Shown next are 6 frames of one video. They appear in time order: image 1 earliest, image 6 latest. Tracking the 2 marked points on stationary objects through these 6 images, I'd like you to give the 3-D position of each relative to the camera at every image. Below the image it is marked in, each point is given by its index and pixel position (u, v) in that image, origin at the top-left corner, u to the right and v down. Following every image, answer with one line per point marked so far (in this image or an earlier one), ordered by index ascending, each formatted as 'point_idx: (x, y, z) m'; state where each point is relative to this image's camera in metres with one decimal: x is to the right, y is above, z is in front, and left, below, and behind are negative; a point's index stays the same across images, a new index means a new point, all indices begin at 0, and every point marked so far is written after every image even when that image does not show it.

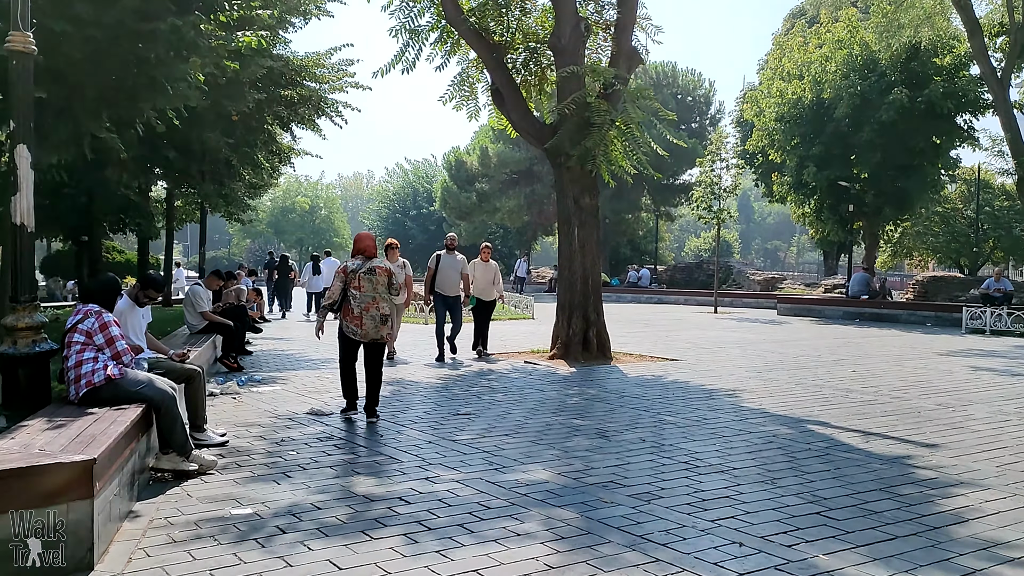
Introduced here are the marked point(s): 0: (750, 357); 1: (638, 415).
0: (+3.8, -1.1, +13.2) m
1: (+1.2, -1.3, +8.0) m
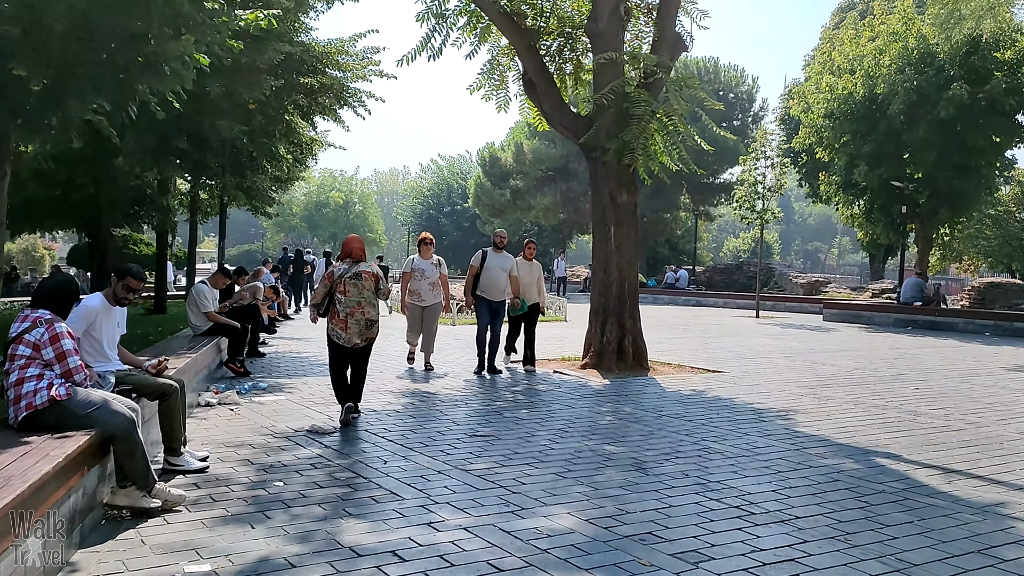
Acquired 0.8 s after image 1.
0: (+4.3, -1.2, +12.1) m
1: (+1.4, -1.3, +7.1) m
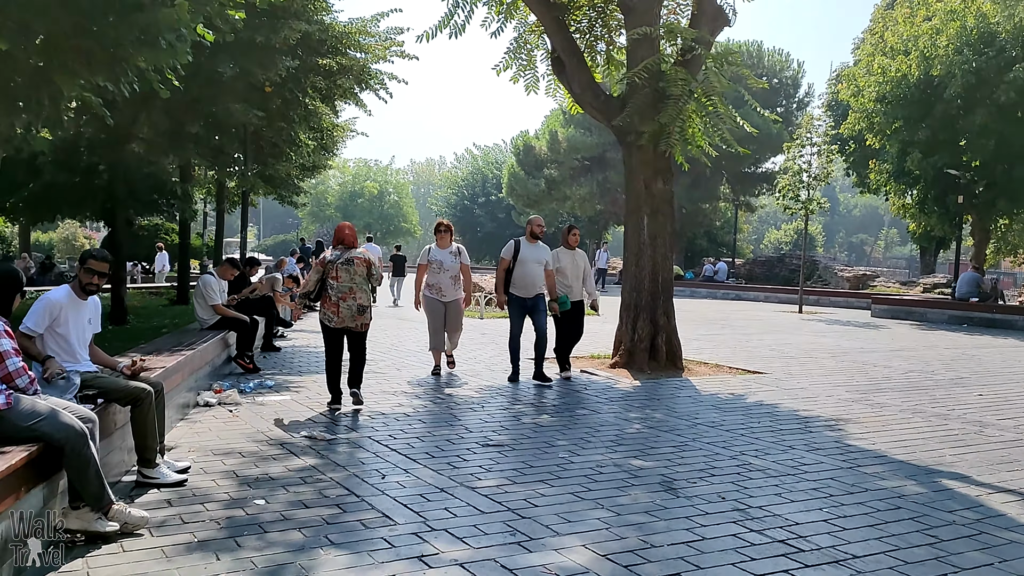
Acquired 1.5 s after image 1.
0: (+4.6, -1.1, +11.2) m
1: (+1.6, -1.3, +6.3) m
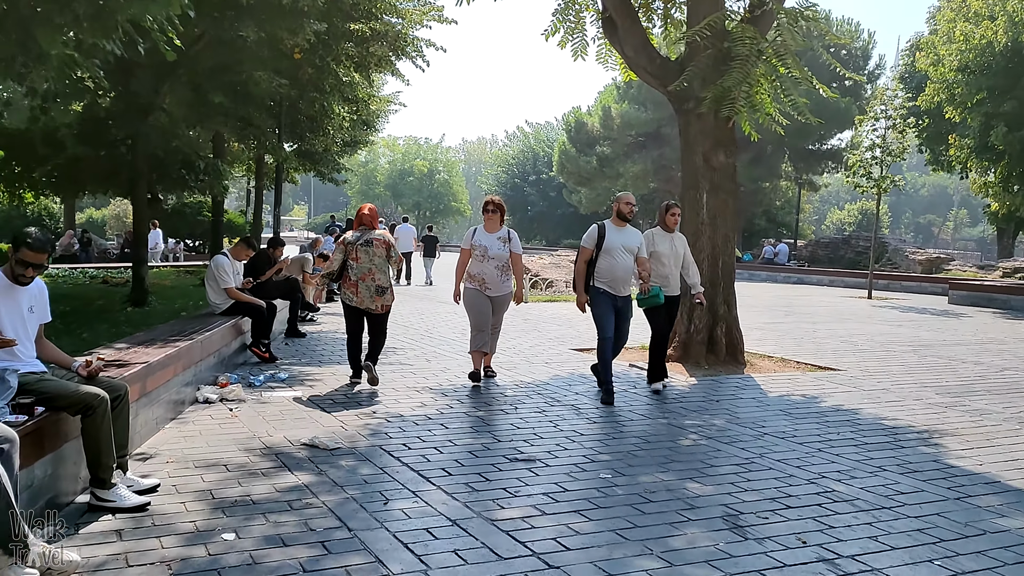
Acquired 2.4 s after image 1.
0: (+5.1, -1.0, +10.0) m
1: (+1.8, -1.2, +5.3) m
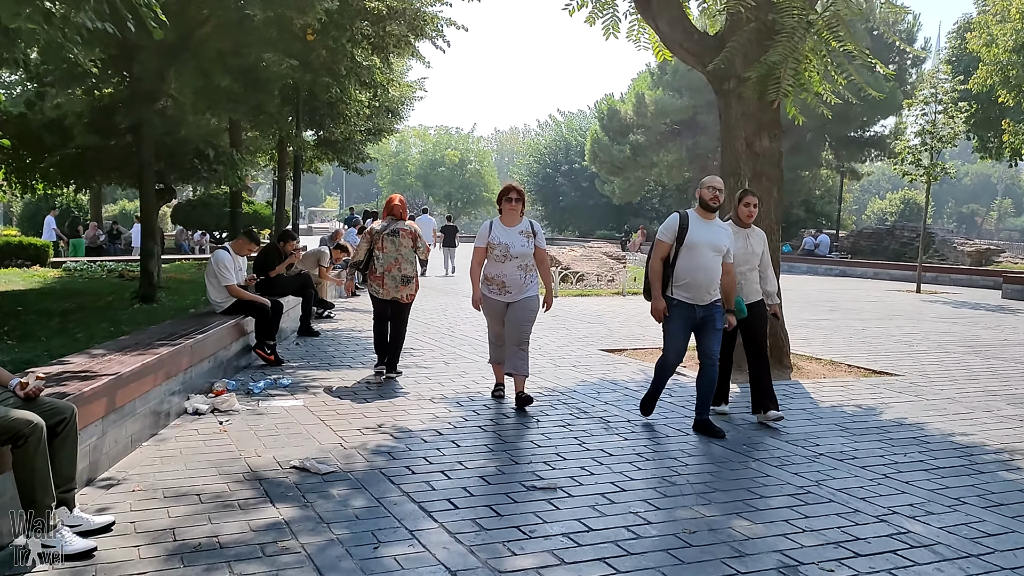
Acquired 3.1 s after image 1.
0: (+5.4, -0.9, +9.0) m
1: (+1.9, -1.2, +4.5) m
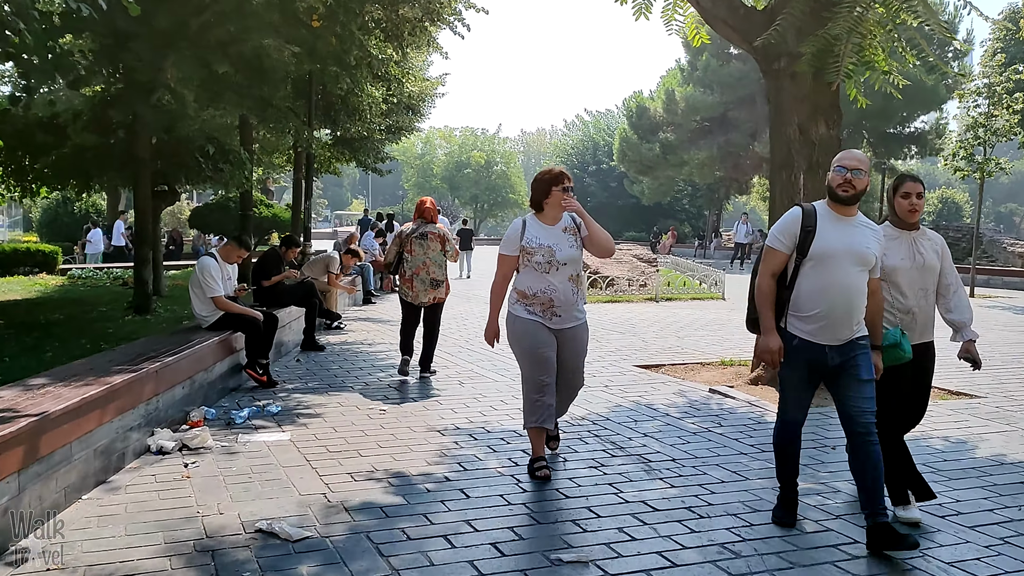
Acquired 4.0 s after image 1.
0: (+5.6, -1.0, +7.8) m
1: (+1.9, -1.3, +3.4) m
